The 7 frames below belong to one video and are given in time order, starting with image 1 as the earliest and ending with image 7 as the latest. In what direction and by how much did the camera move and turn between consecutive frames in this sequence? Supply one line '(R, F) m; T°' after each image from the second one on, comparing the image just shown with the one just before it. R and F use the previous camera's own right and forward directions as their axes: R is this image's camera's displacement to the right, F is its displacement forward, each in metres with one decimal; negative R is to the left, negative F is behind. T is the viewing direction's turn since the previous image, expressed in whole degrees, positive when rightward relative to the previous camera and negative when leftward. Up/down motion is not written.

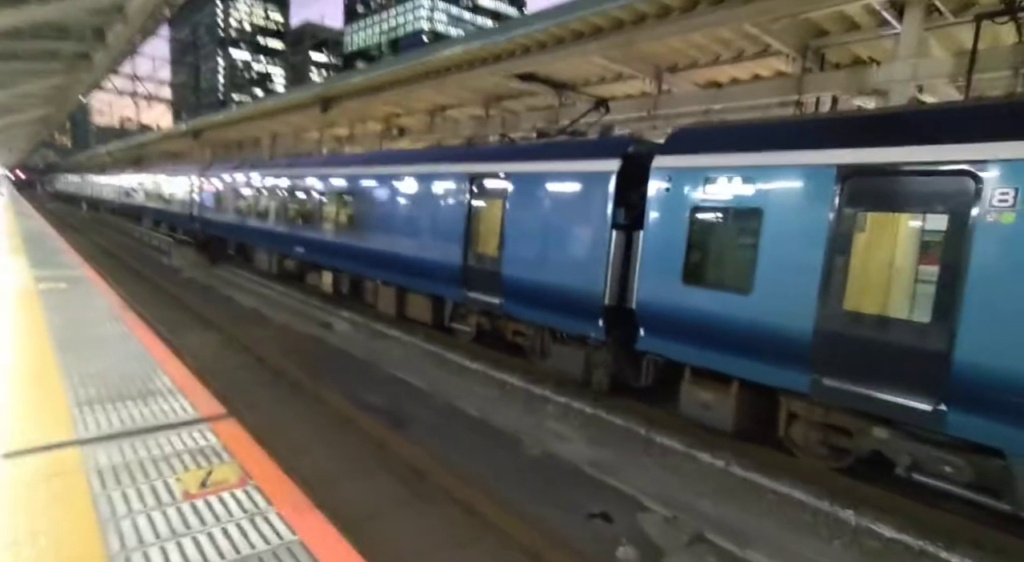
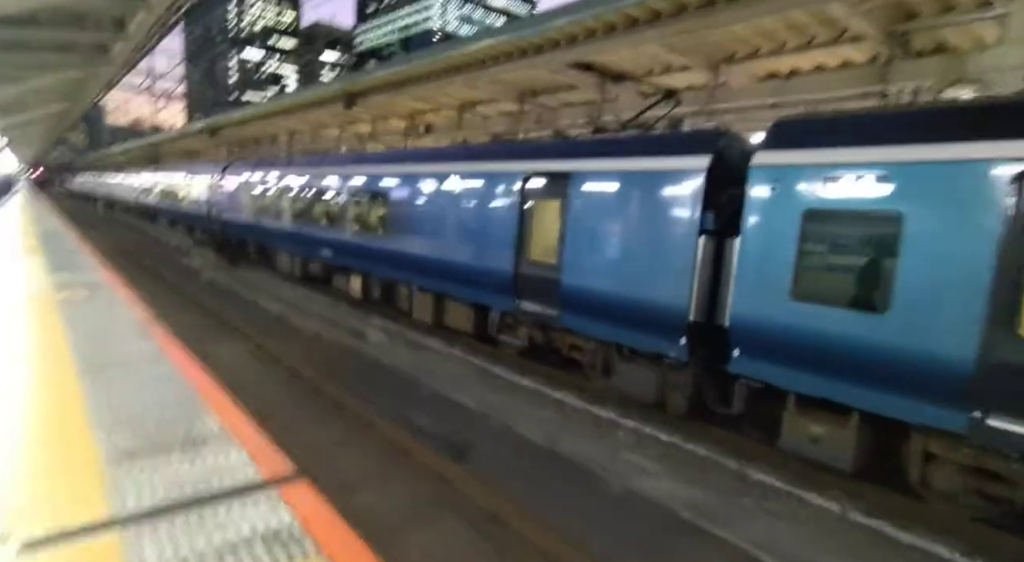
(-0.4, +0.5) m; -1°
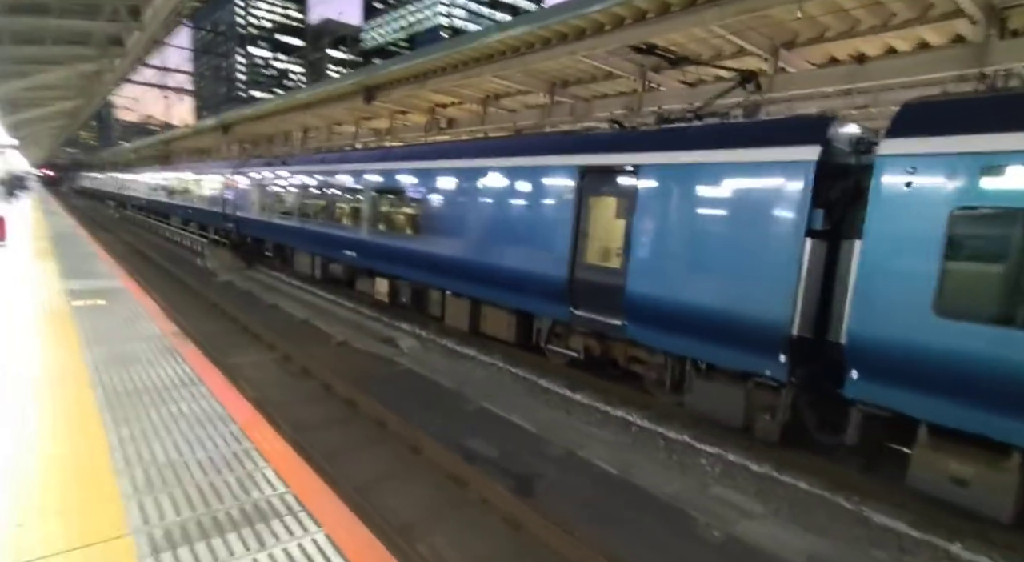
(-0.4, +0.5) m; -1°
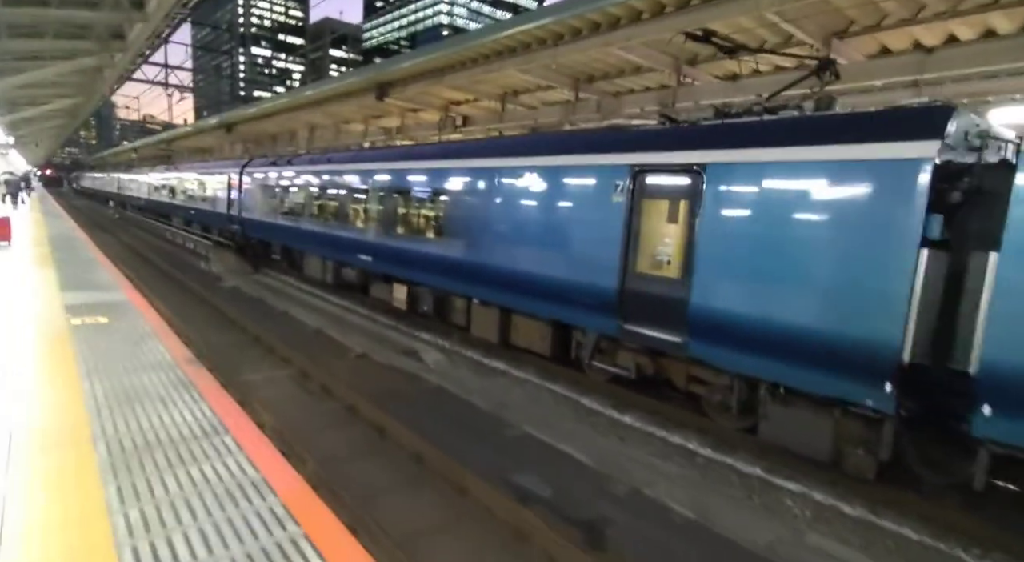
(-0.3, +0.5) m; 0°
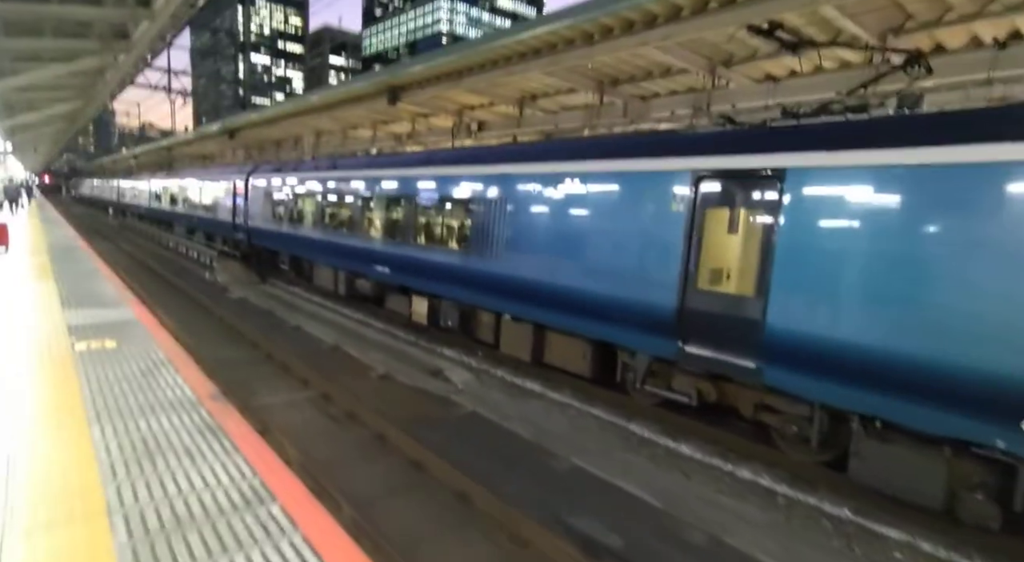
(-0.4, +0.4) m; 0°
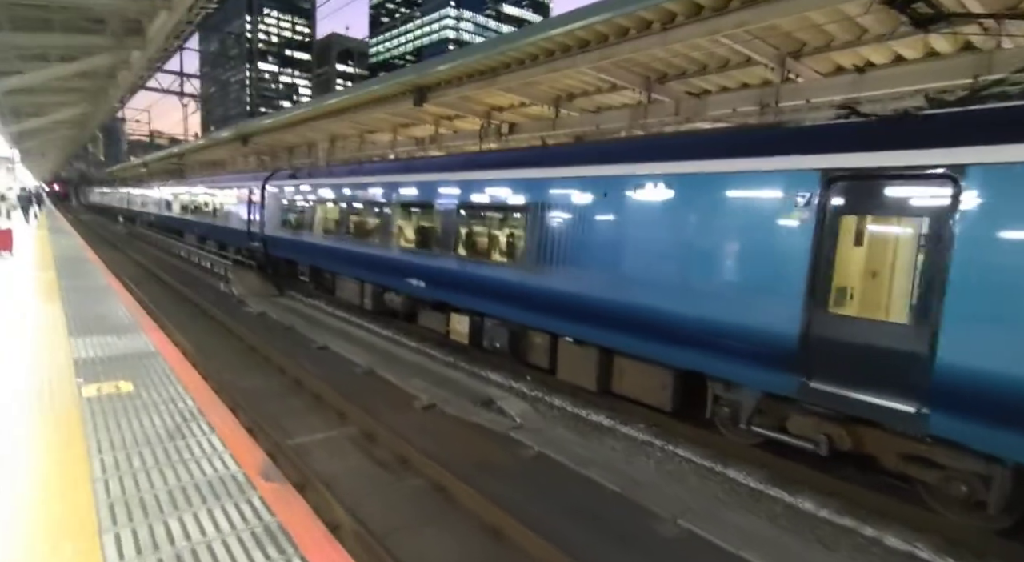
(-0.5, +0.7) m; -1°
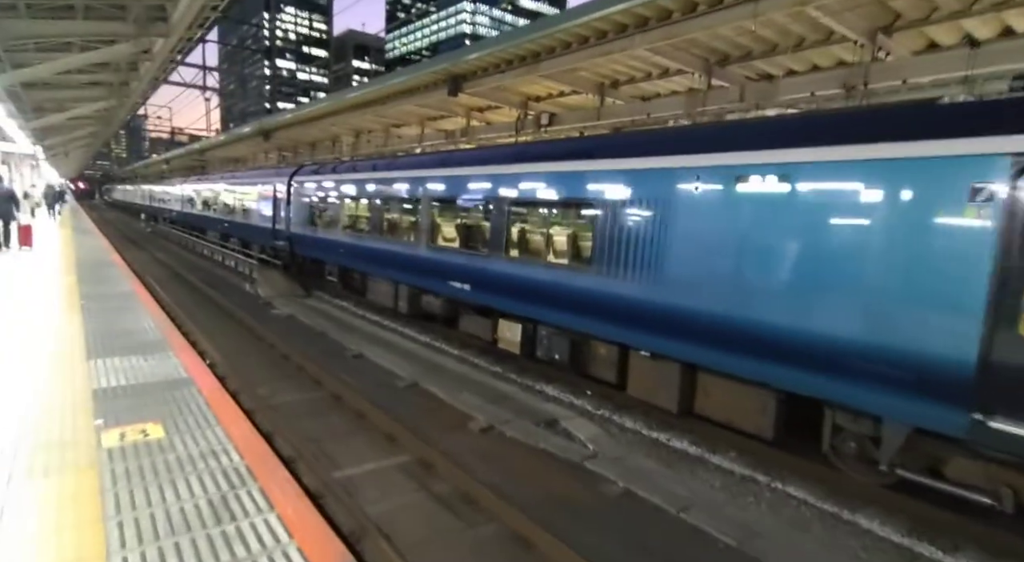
(-0.4, +0.6) m; -2°
